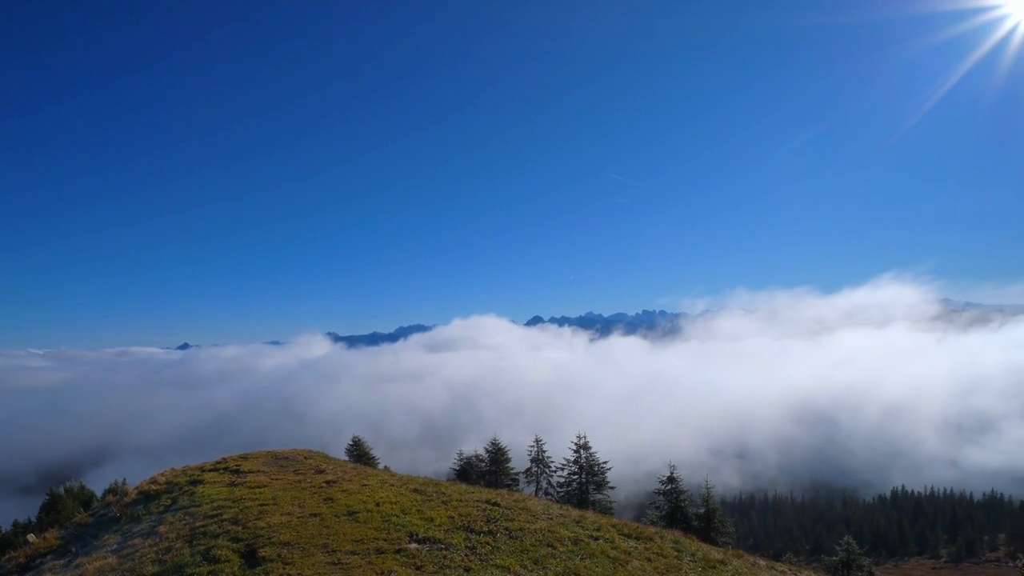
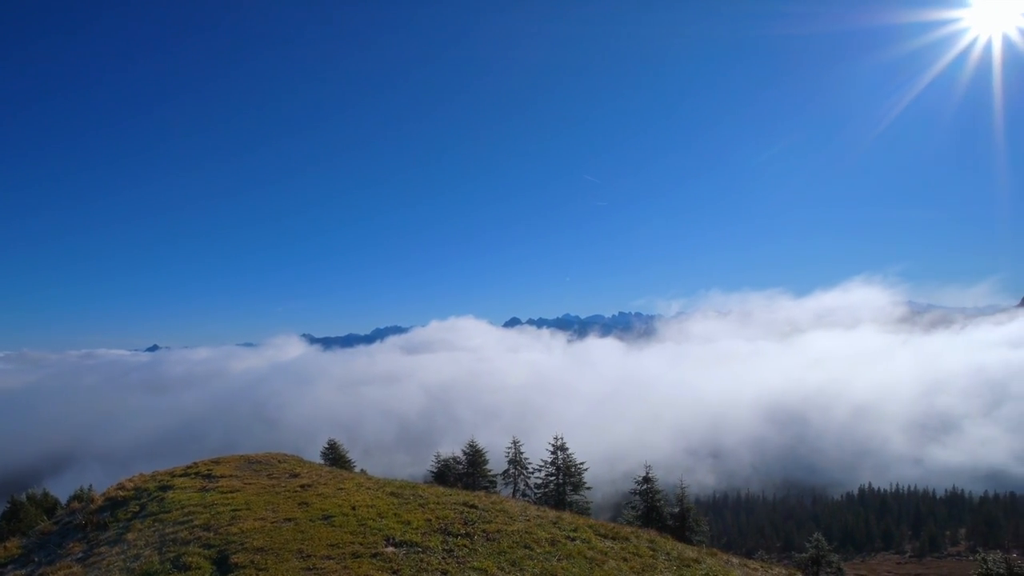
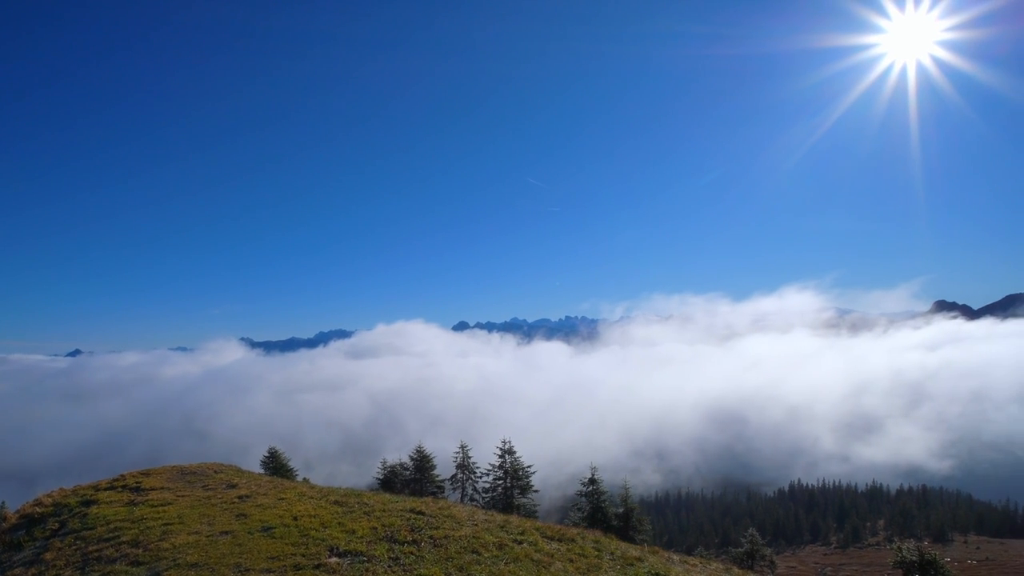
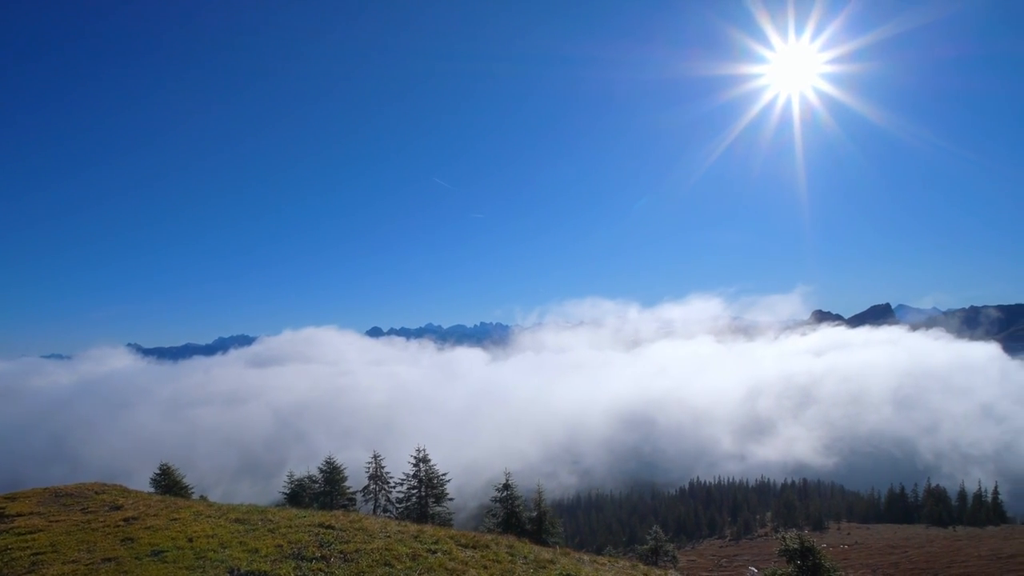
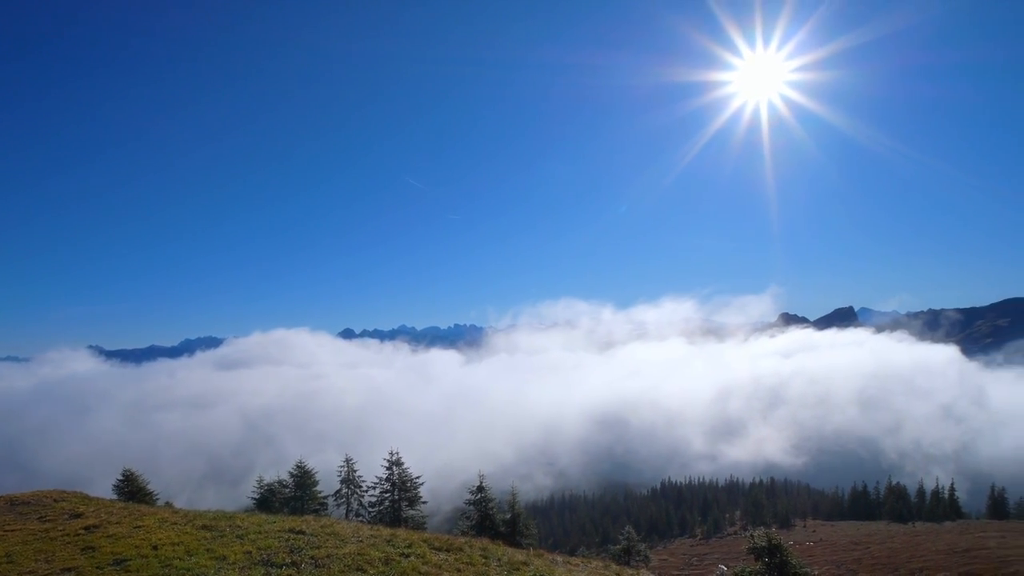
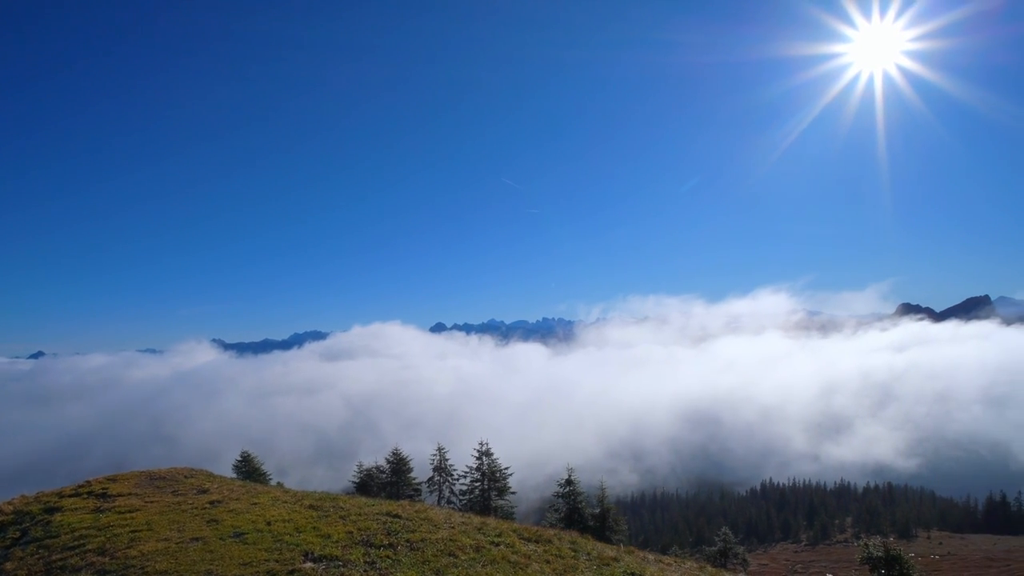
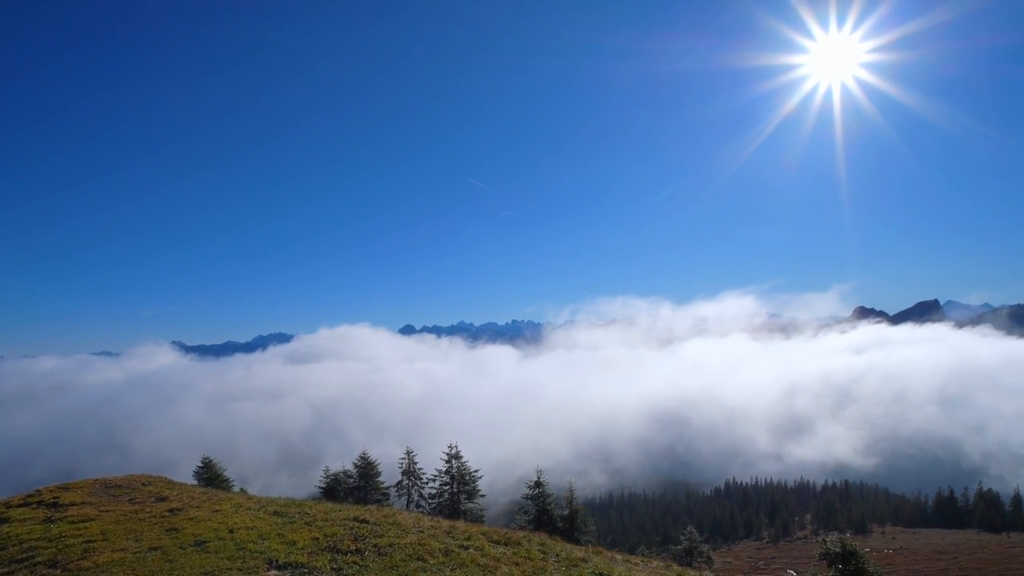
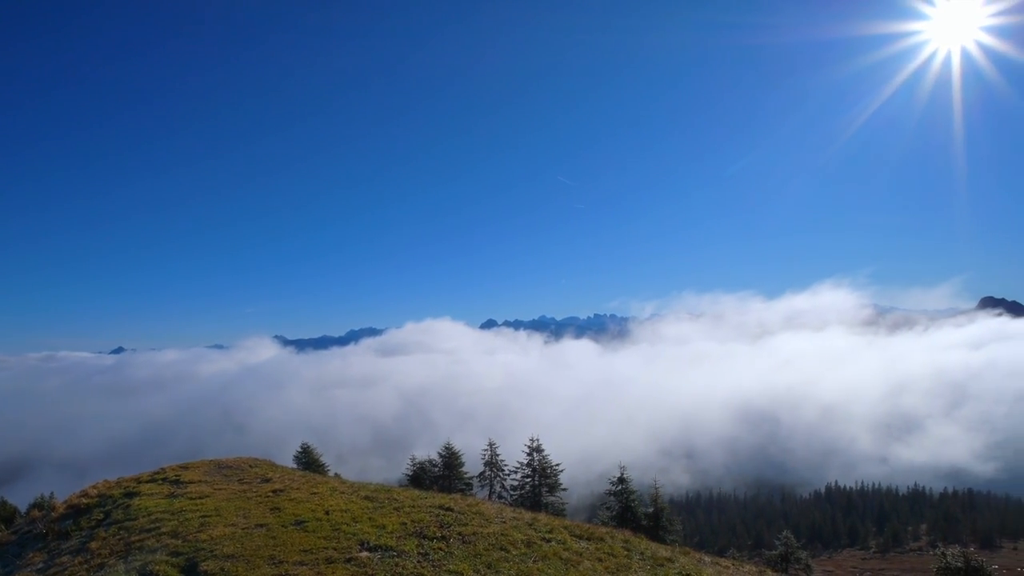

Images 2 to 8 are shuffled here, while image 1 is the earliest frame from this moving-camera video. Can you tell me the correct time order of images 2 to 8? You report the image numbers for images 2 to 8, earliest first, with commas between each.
2, 8, 3, 6, 7, 4, 5
